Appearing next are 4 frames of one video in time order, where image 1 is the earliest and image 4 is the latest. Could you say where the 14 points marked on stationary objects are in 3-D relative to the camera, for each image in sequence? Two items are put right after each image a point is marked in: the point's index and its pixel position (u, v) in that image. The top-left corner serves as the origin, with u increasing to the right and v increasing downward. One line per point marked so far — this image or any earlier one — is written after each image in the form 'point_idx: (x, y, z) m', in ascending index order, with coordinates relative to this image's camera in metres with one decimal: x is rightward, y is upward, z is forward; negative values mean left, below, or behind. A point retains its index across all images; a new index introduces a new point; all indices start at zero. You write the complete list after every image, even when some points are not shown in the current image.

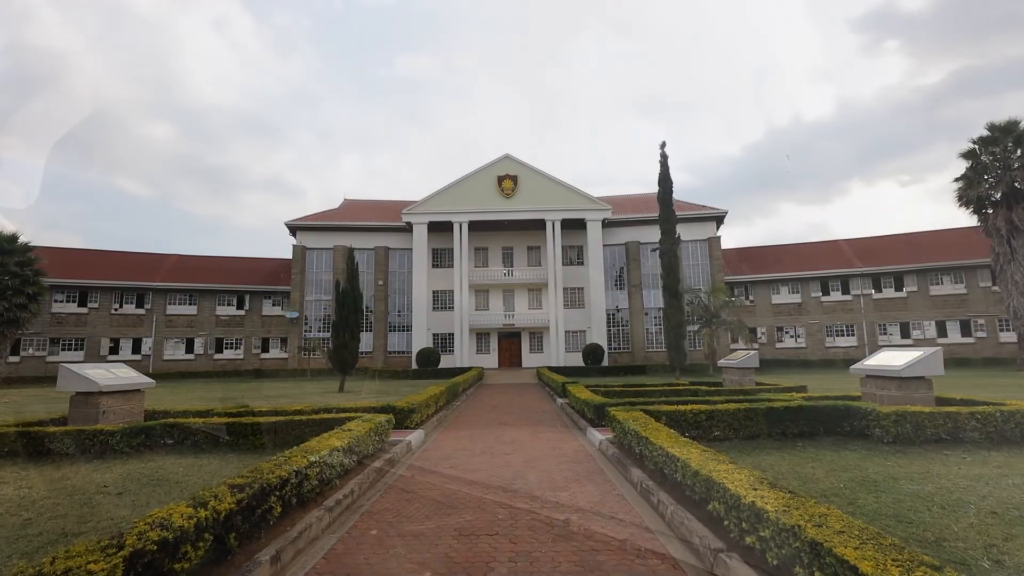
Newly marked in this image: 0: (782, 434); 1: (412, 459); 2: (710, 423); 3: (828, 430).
0: (+4.5, -2.4, +8.5) m
1: (-1.6, -2.7, +7.9) m
2: (+3.3, -2.2, +8.4) m
3: (+5.3, -2.4, +8.5) m
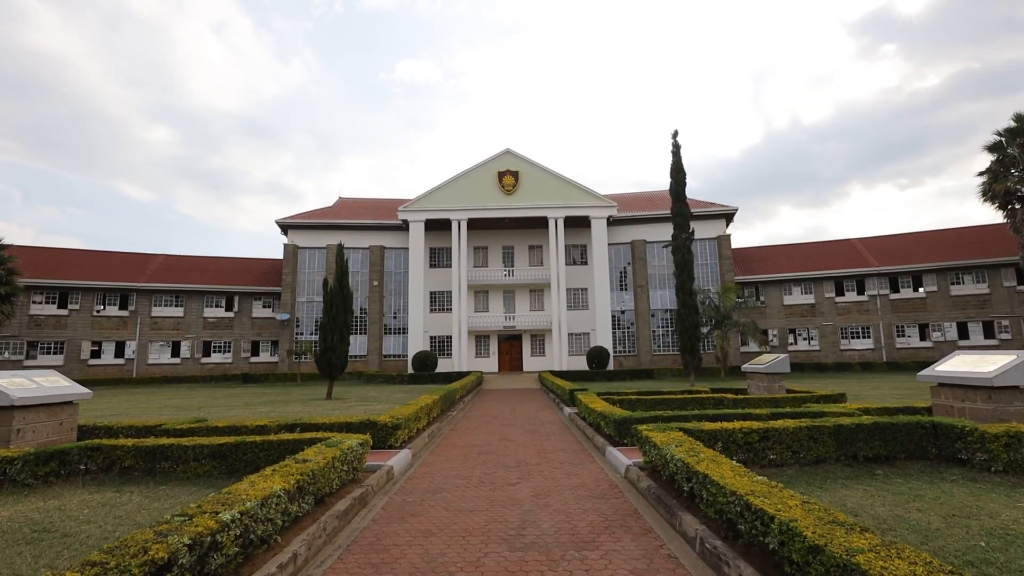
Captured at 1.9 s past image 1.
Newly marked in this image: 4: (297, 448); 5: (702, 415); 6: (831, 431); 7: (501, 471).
0: (+4.6, -2.3, +6.8) m
1: (-1.5, -2.5, +6.3) m
2: (+3.3, -2.1, +6.7) m
3: (+5.4, -2.2, +6.8) m
4: (-2.9, -2.1, +6.6) m
5: (+3.3, -2.2, +8.7) m
6: (+4.3, -1.9, +6.8) m
7: (-0.2, -2.7, +7.3) m
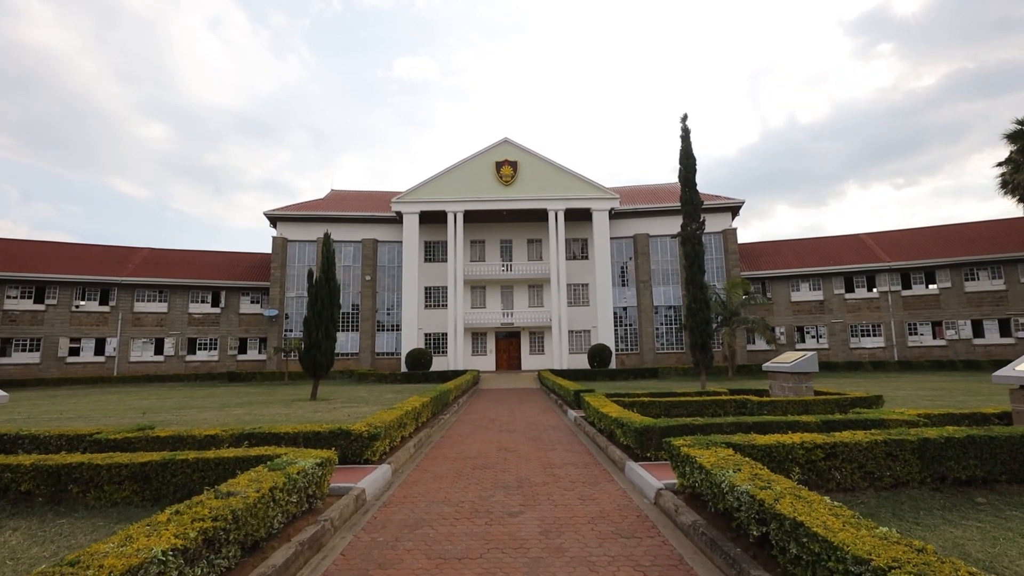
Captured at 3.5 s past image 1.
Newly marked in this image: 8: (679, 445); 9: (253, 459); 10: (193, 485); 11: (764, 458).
0: (+4.6, -2.1, +5.4) m
1: (-1.5, -2.3, +4.9) m
2: (+3.4, -1.9, +5.3) m
3: (+5.4, -2.0, +5.4) m
4: (-2.9, -1.9, +5.2) m
5: (+3.3, -2.0, +7.4) m
6: (+4.3, -1.7, +5.4) m
7: (-0.1, -2.4, +5.9) m
8: (+1.8, -1.7, +5.5) m
9: (-2.7, -1.8, +5.3) m
10: (-3.3, -2.0, +5.3) m
11: (+2.6, -1.8, +5.3) m
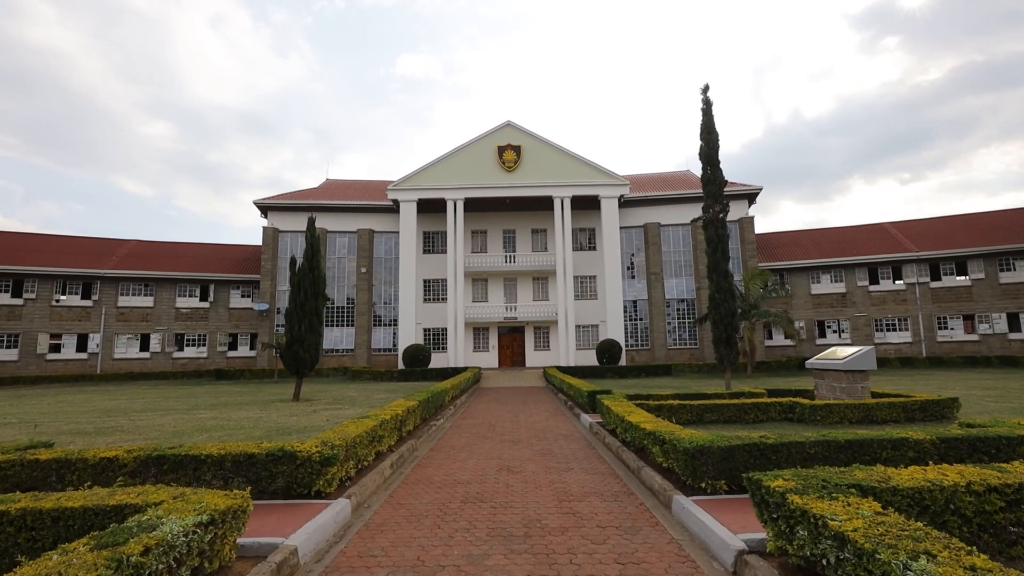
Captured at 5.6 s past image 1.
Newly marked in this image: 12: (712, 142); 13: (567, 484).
0: (+4.7, -1.7, +3.5) m
1: (-1.5, -2.0, +3.0) m
2: (+3.4, -1.5, +3.4) m
3: (+5.4, -1.7, +3.5) m
4: (-2.8, -1.6, +3.3) m
5: (+3.3, -1.6, +5.4) m
6: (+4.3, -1.4, +3.5) m
7: (-0.1, -2.1, +4.0) m
8: (+1.8, -1.4, +3.6) m
9: (-2.7, -1.5, +3.4) m
10: (-3.3, -1.7, +3.4) m
11: (+2.7, -1.5, +3.3) m
12: (+7.8, +5.7, +19.7) m
13: (+0.7, -2.4, +6.1) m
